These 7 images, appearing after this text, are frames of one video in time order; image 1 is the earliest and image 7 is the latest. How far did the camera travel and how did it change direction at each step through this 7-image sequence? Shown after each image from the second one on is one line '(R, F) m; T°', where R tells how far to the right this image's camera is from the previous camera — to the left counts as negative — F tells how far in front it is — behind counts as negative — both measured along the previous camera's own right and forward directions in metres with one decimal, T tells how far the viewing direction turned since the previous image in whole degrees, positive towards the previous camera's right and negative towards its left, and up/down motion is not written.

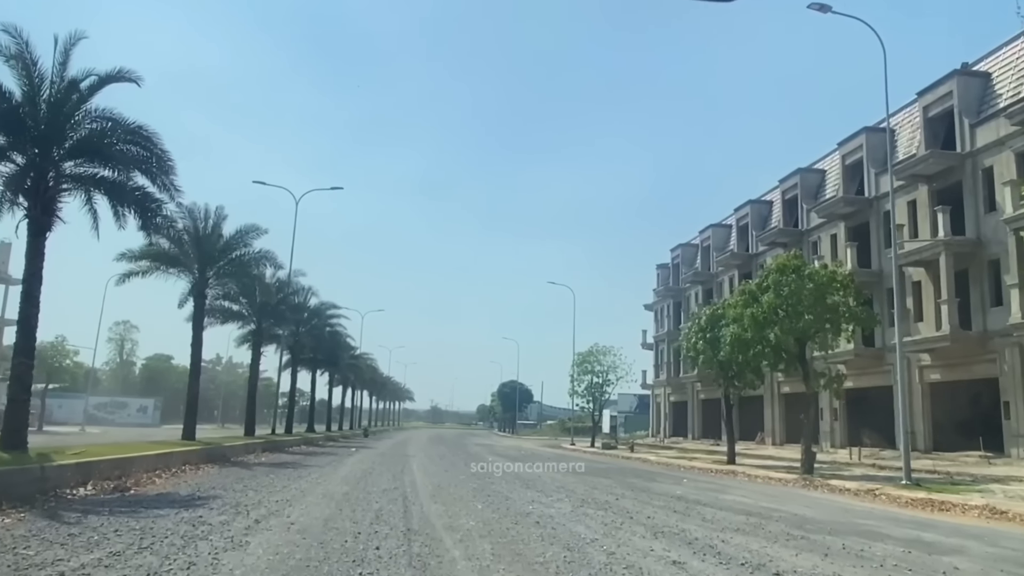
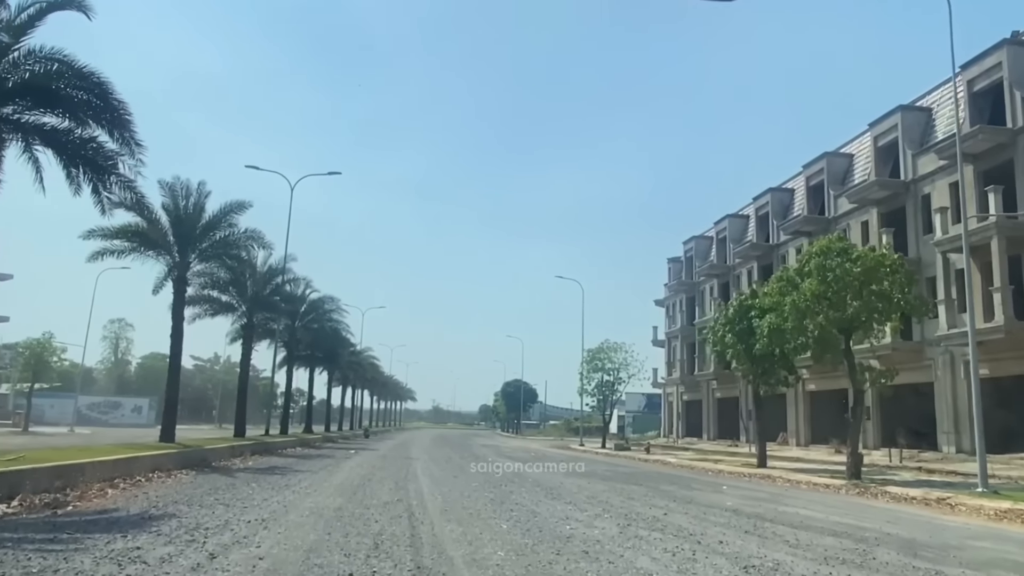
(-0.5, +3.0) m; 0°
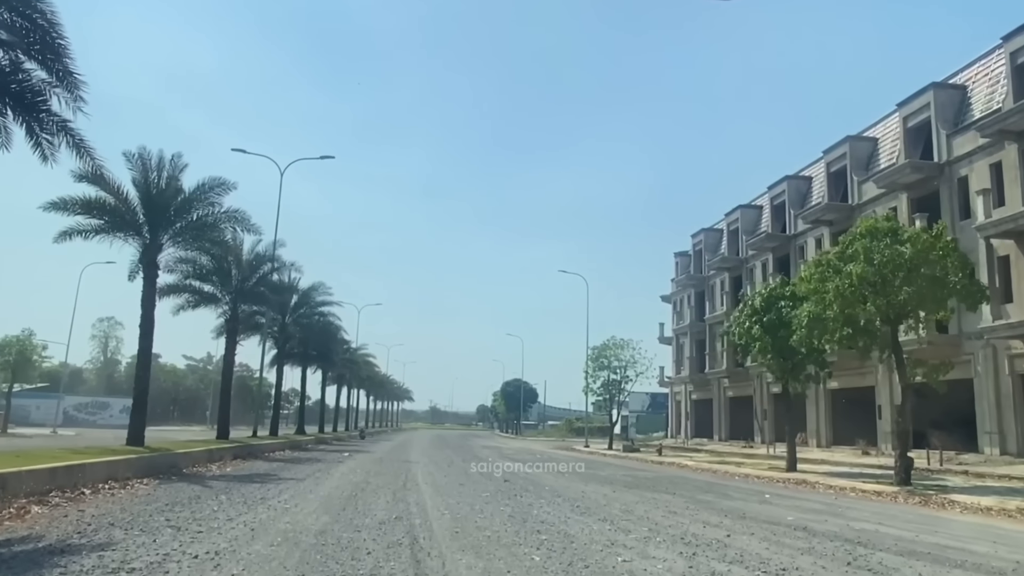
(-0.4, +2.9) m; 0°
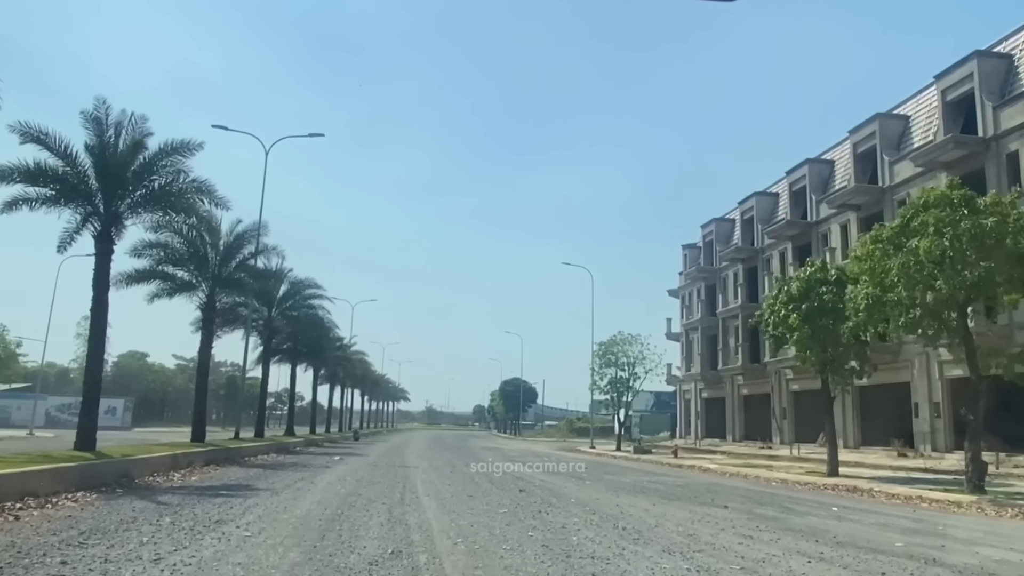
(-0.5, +3.4) m; 0°
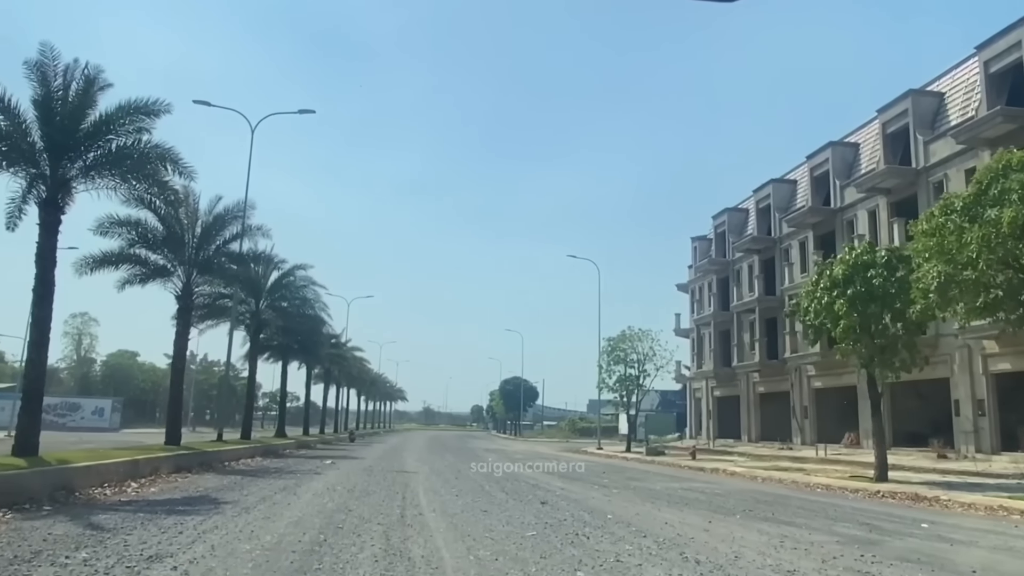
(-0.4, +3.0) m; 0°
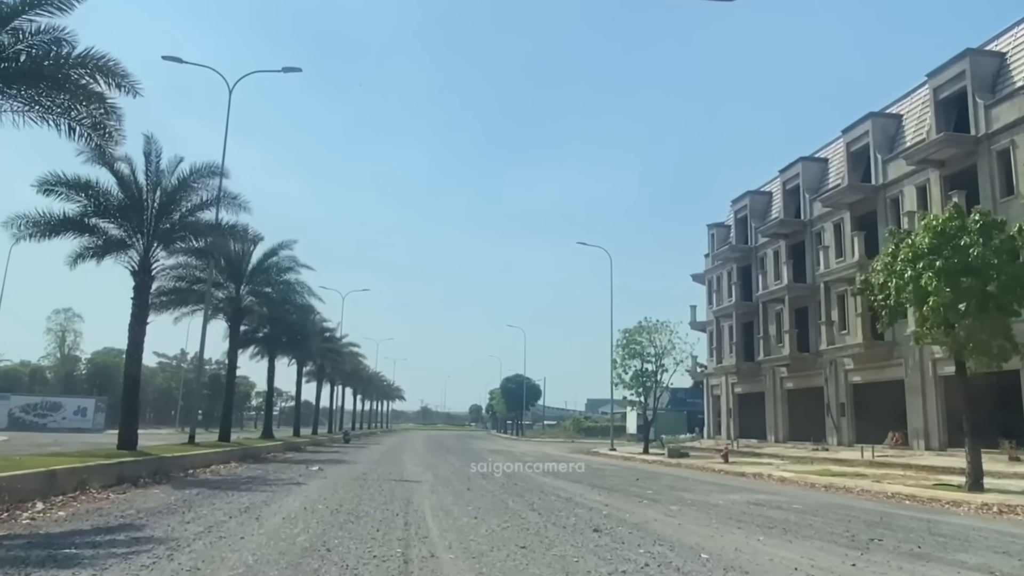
(-0.6, +4.3) m; 0°
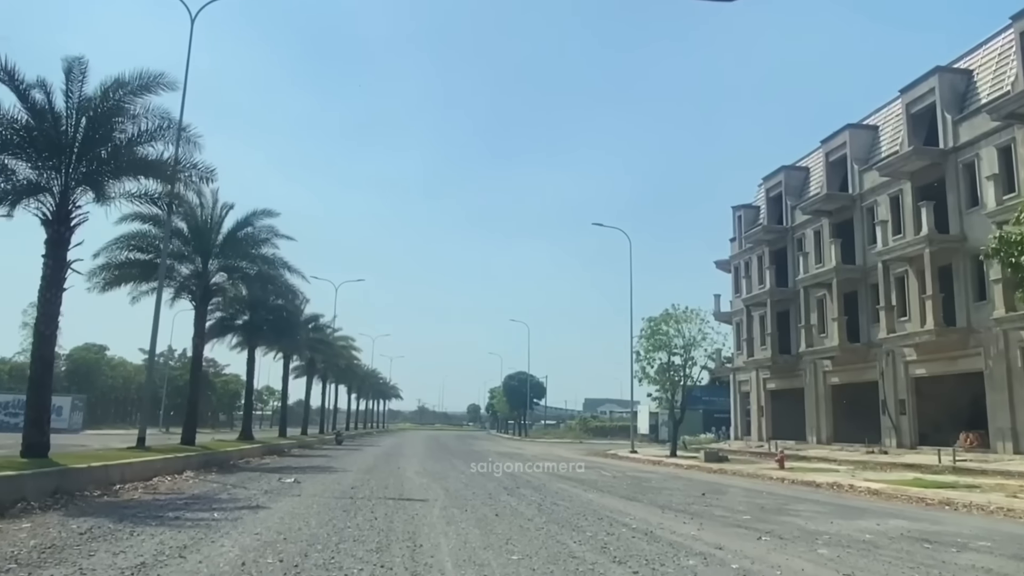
(-0.8, +5.5) m; 0°
